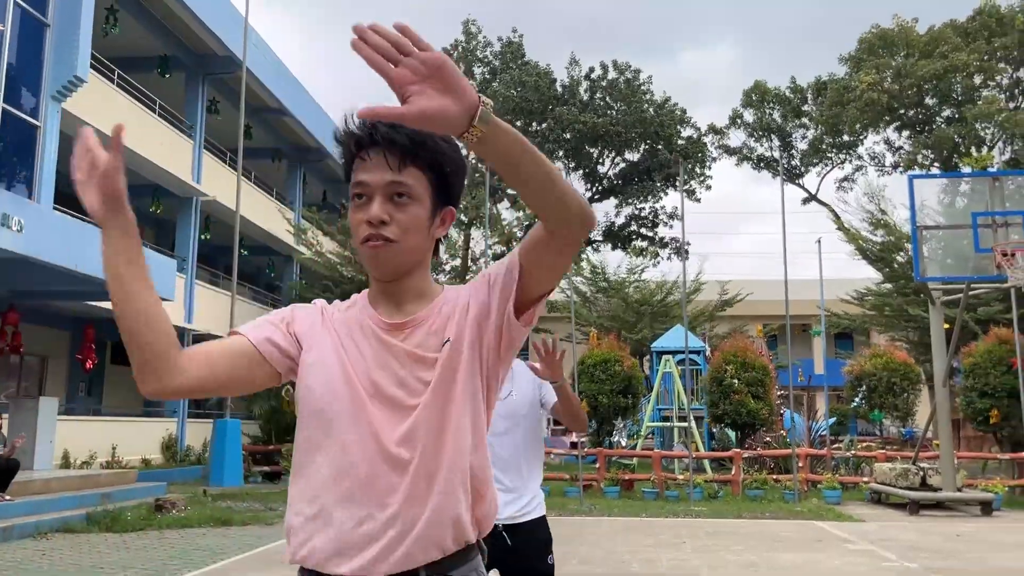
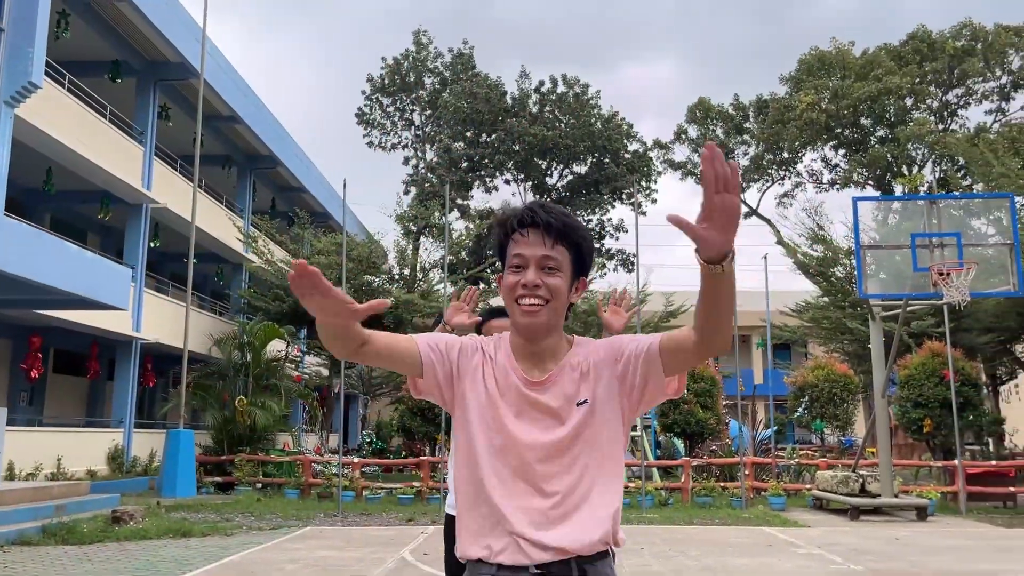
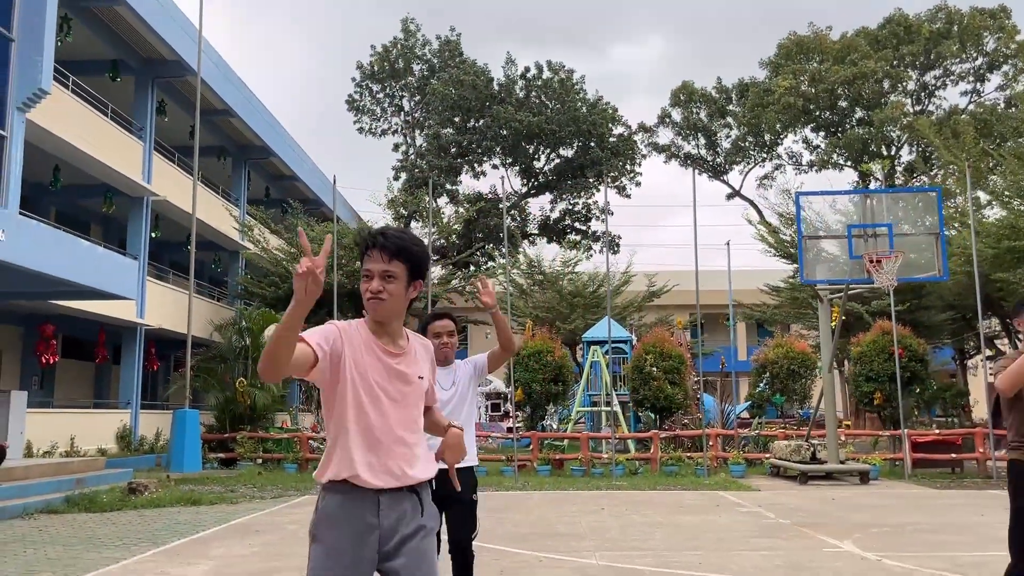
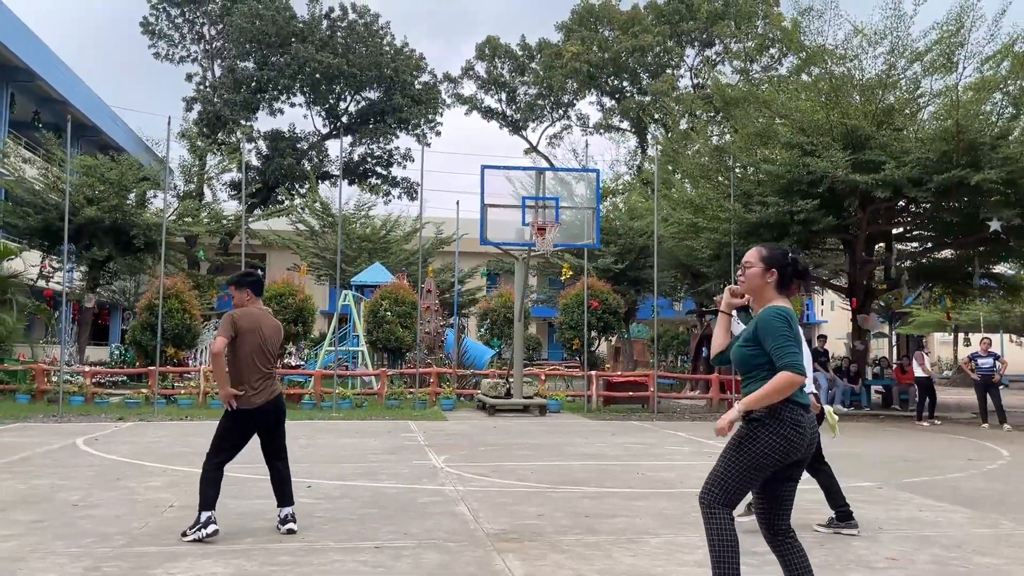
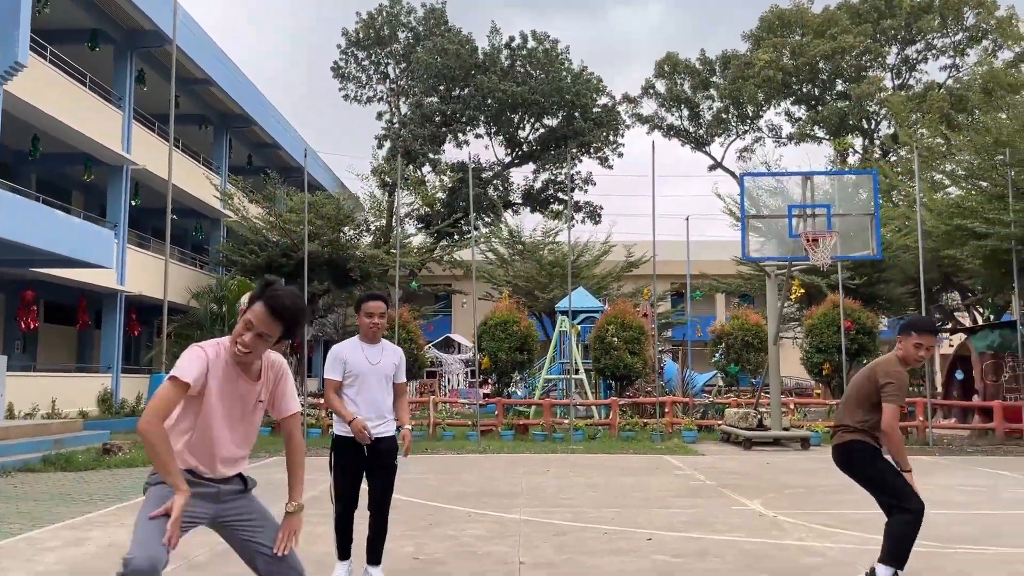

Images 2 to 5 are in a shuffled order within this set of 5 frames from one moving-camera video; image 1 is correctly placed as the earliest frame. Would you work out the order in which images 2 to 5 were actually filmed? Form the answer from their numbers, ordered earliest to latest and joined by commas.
2, 3, 5, 4
